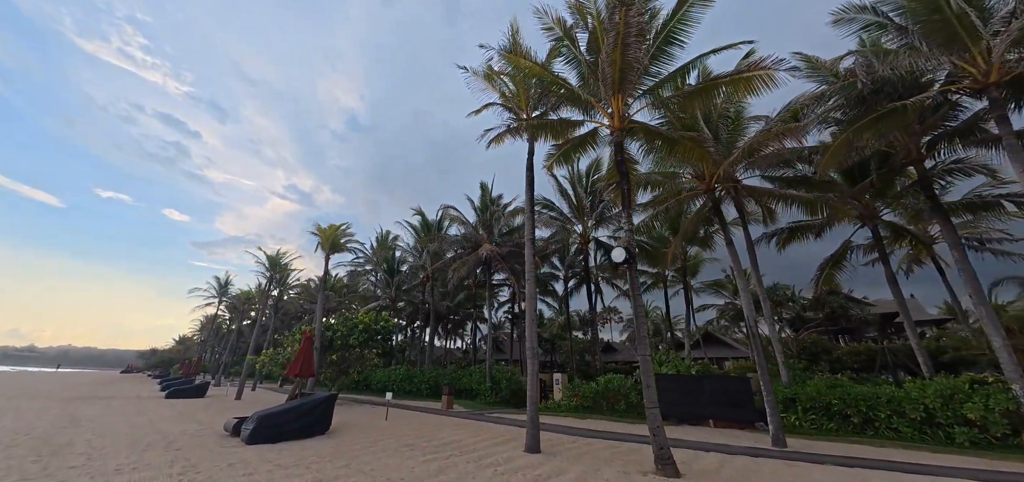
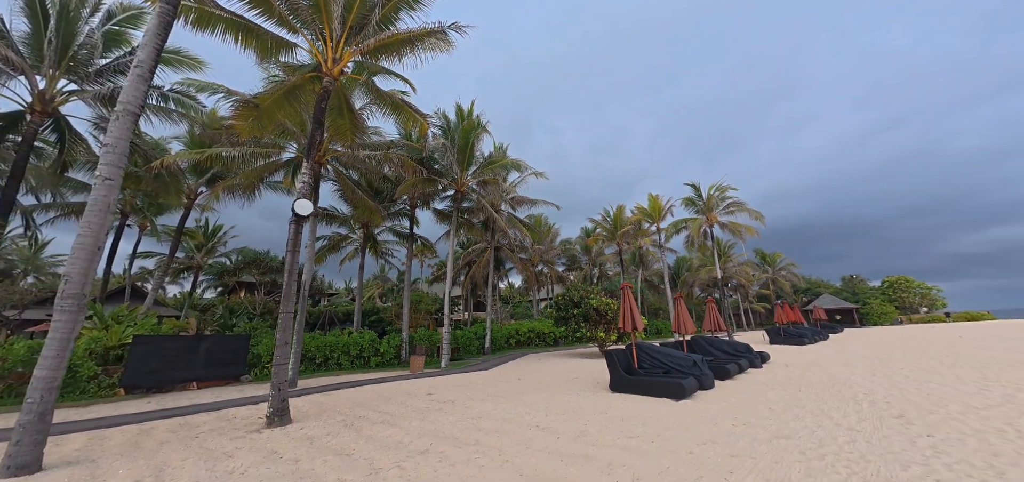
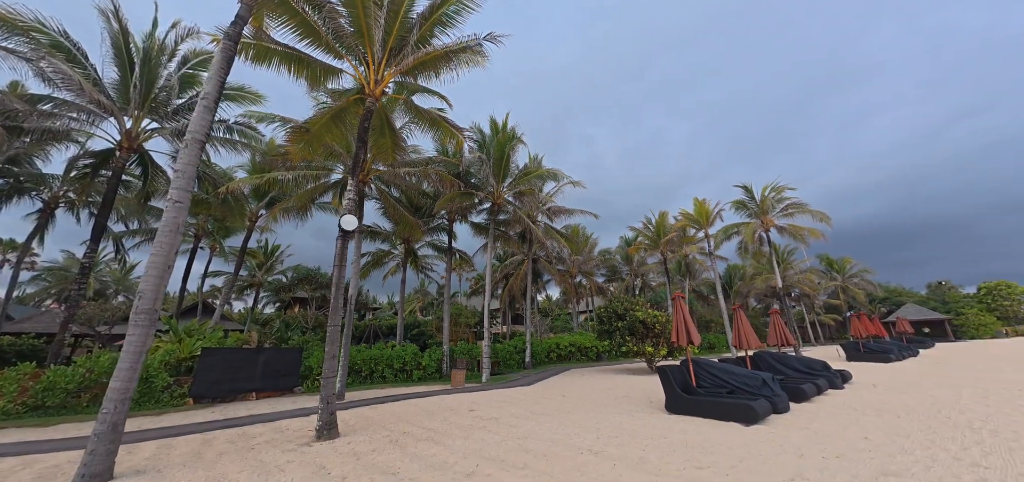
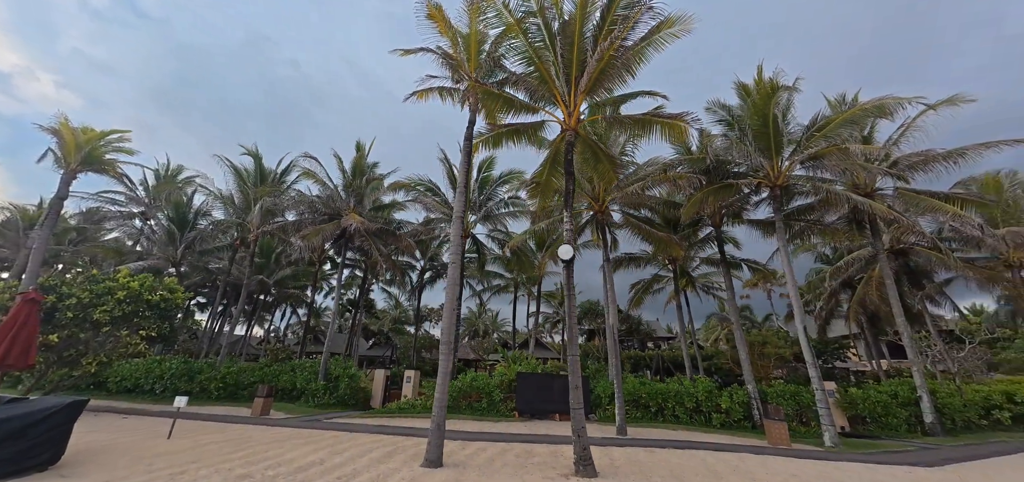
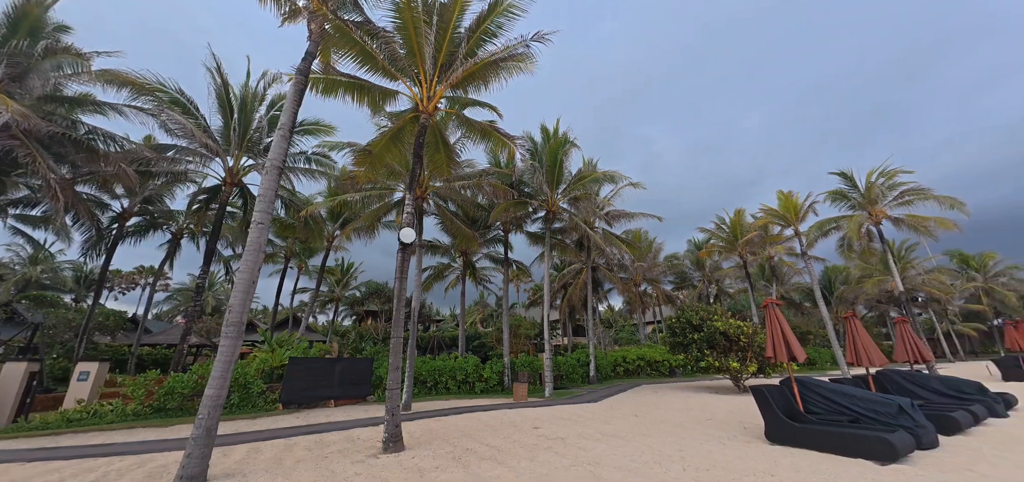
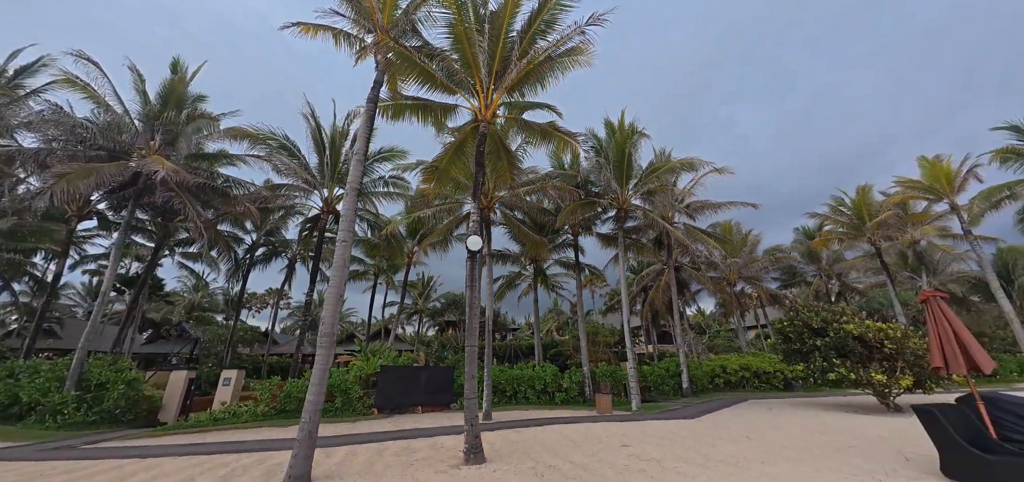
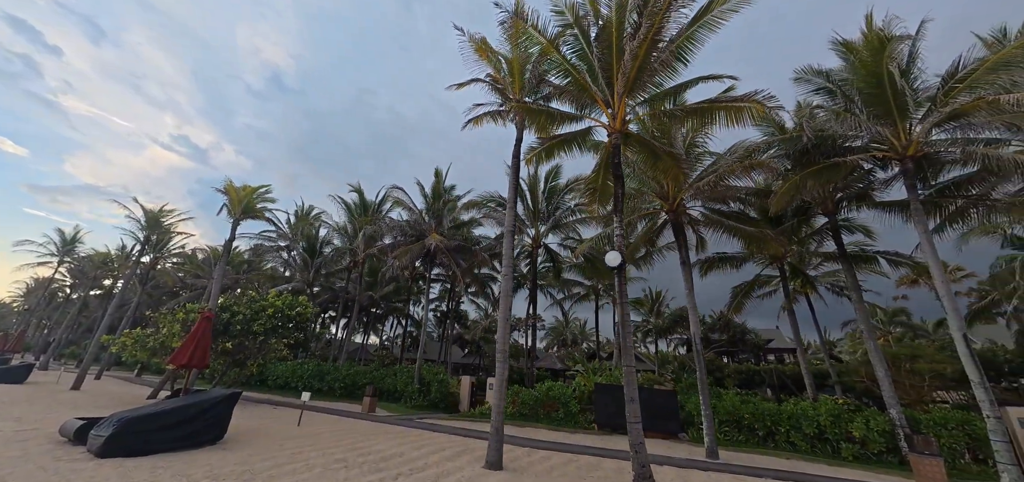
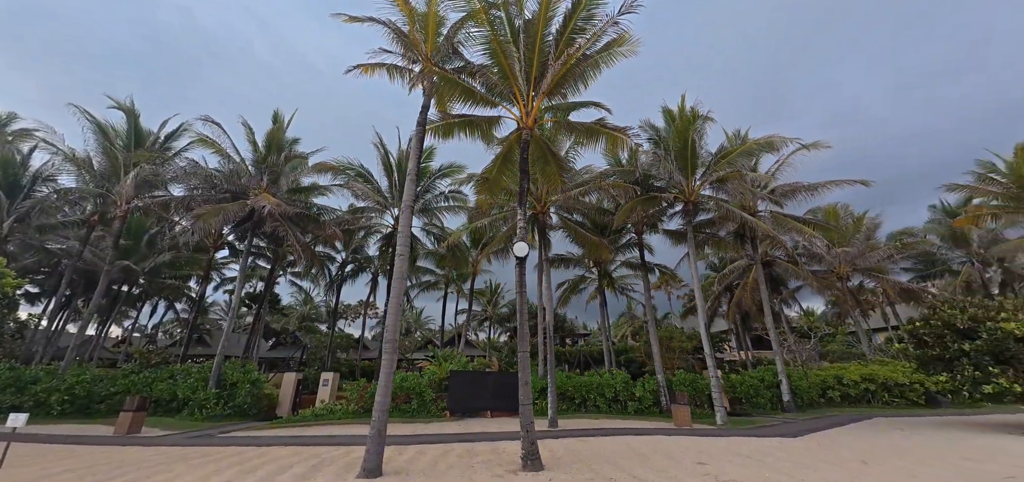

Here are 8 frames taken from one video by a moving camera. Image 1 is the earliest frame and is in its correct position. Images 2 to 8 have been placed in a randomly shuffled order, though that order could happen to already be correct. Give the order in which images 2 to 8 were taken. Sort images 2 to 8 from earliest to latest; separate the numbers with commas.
7, 4, 8, 6, 5, 3, 2
